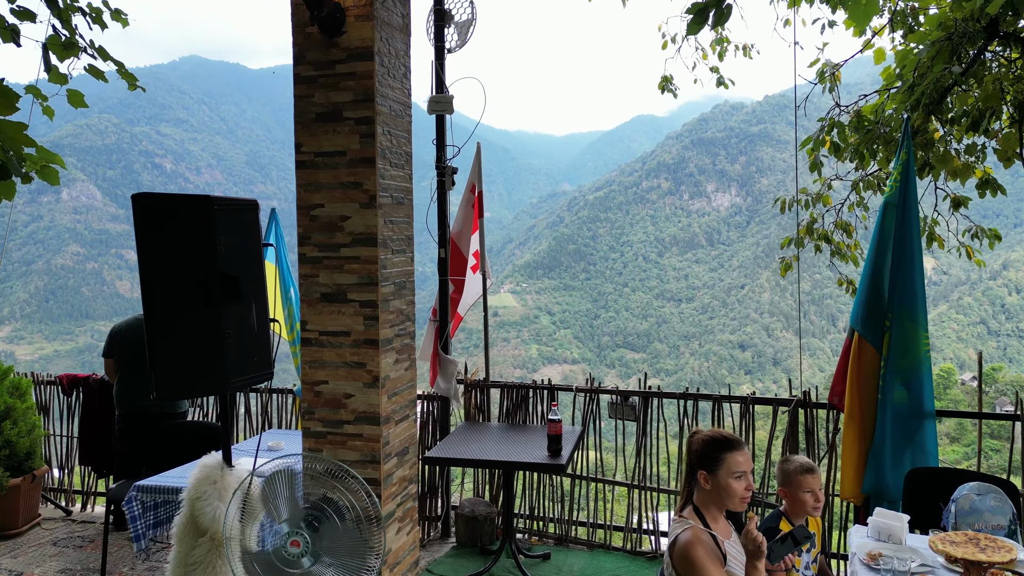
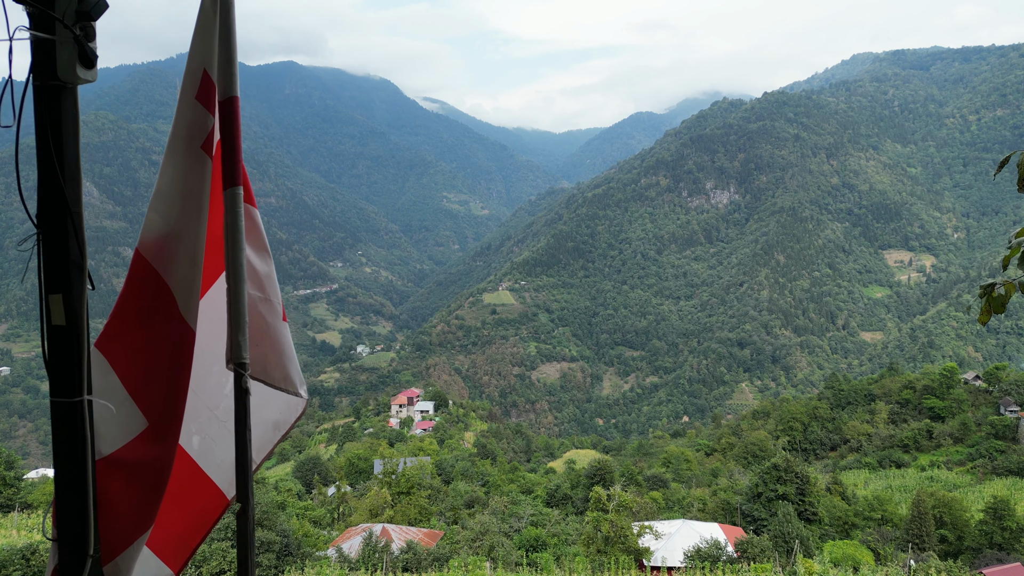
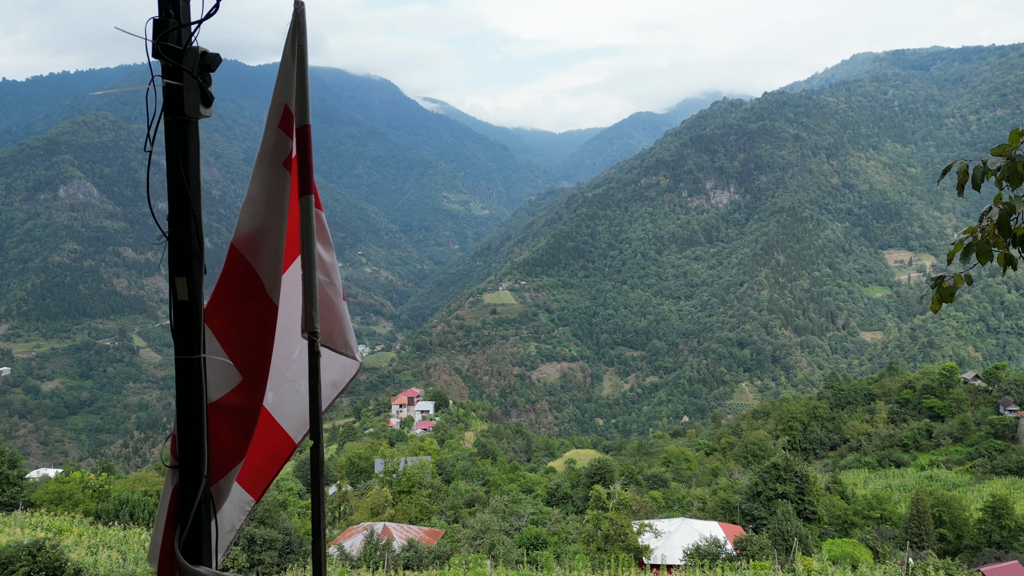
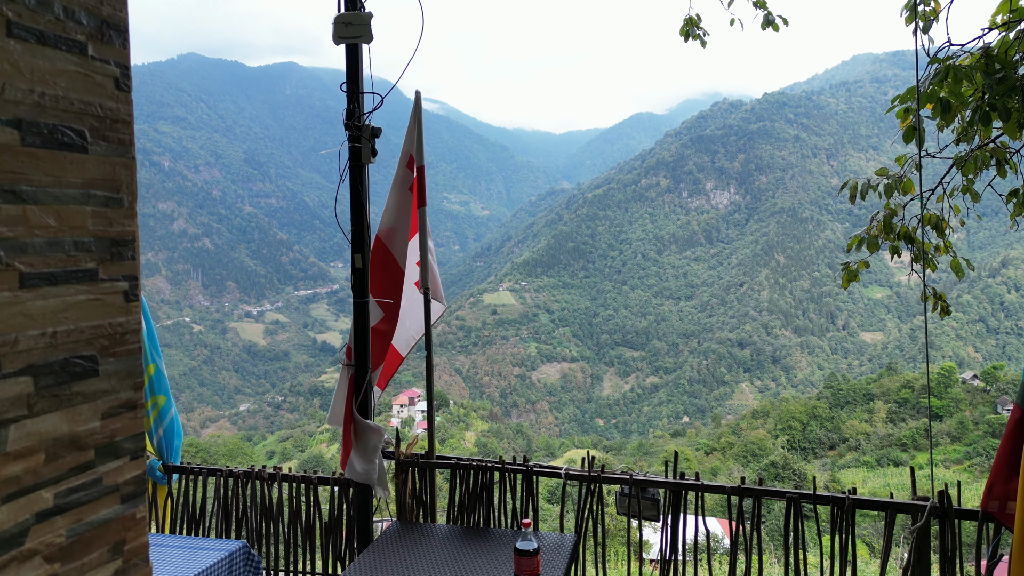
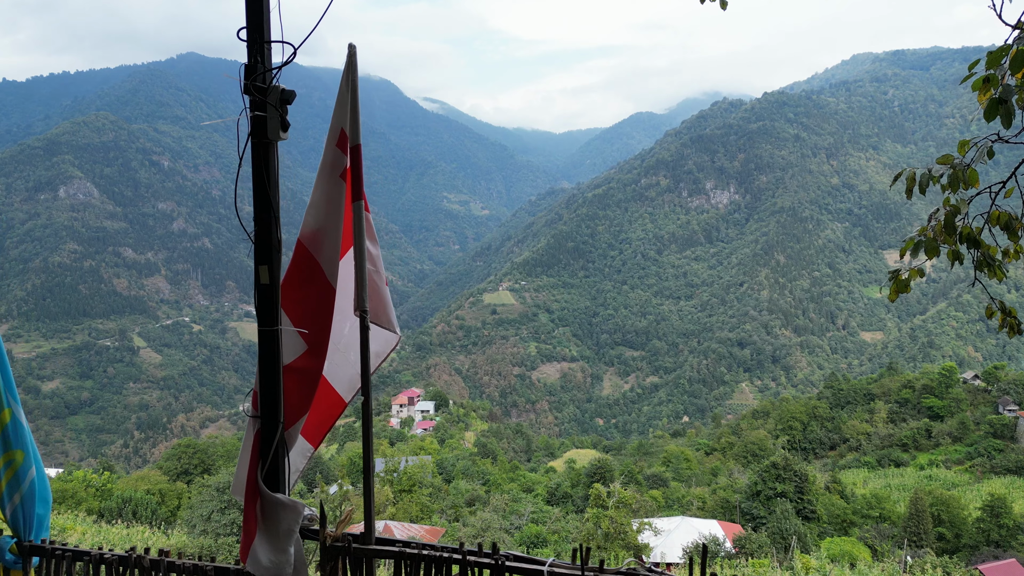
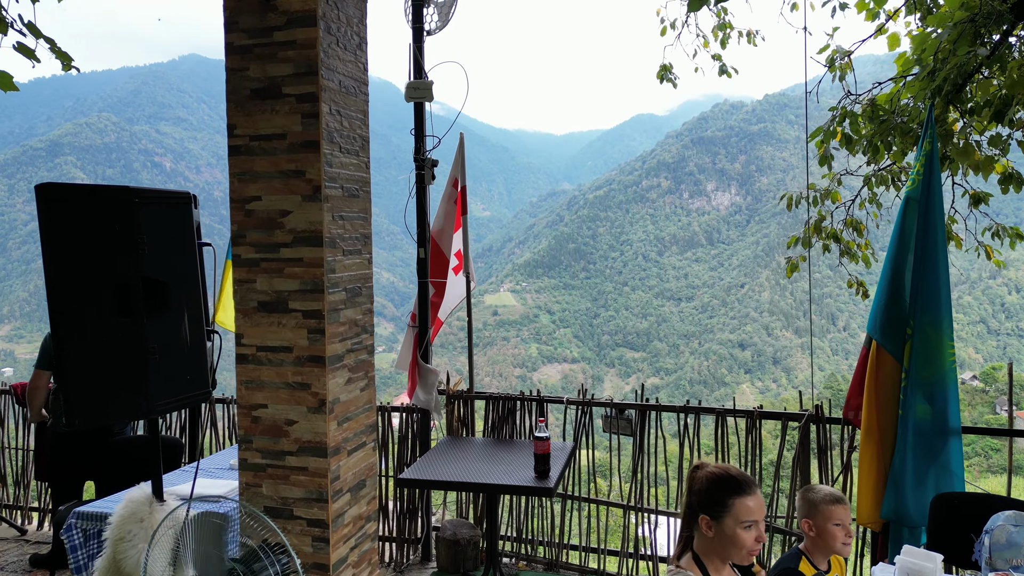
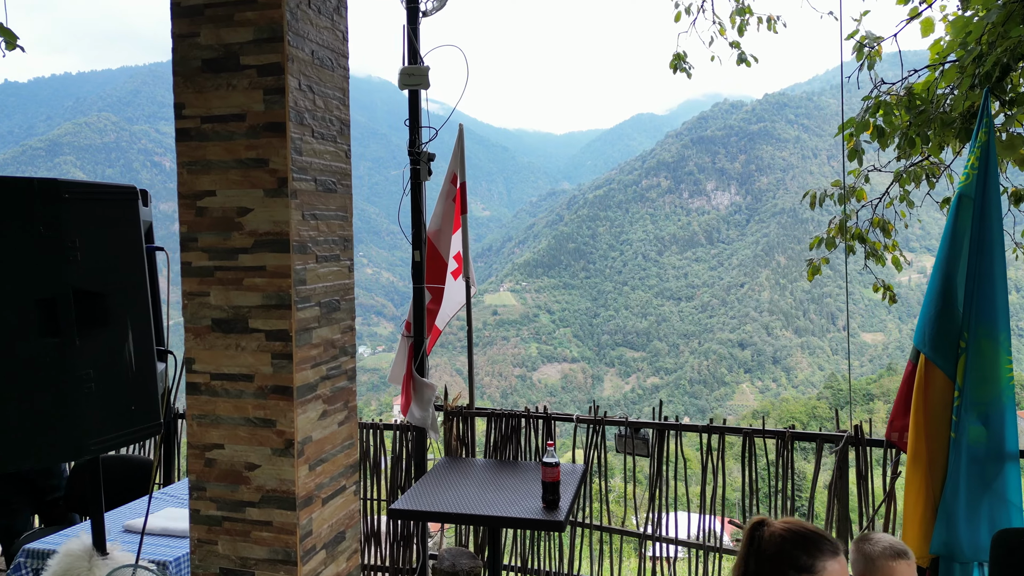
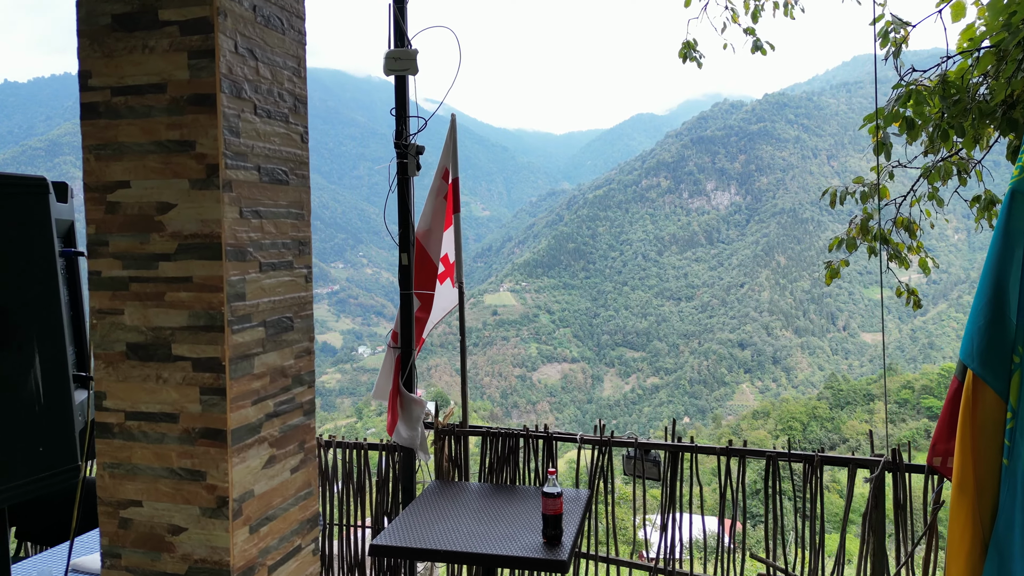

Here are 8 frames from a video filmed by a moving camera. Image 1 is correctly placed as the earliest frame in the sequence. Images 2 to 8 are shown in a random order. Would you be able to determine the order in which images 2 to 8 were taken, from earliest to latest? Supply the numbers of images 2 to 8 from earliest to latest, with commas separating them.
6, 7, 8, 4, 5, 3, 2
